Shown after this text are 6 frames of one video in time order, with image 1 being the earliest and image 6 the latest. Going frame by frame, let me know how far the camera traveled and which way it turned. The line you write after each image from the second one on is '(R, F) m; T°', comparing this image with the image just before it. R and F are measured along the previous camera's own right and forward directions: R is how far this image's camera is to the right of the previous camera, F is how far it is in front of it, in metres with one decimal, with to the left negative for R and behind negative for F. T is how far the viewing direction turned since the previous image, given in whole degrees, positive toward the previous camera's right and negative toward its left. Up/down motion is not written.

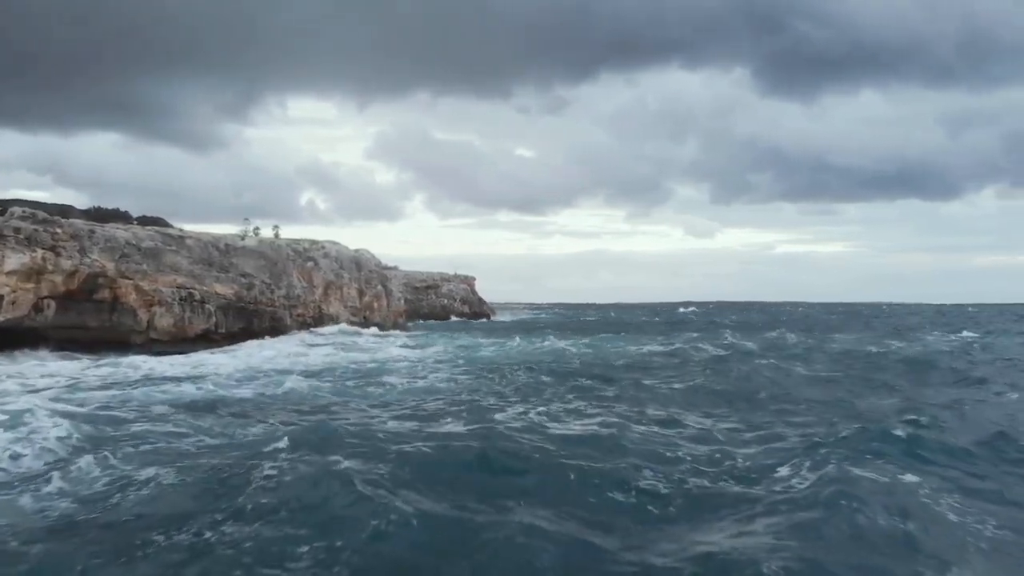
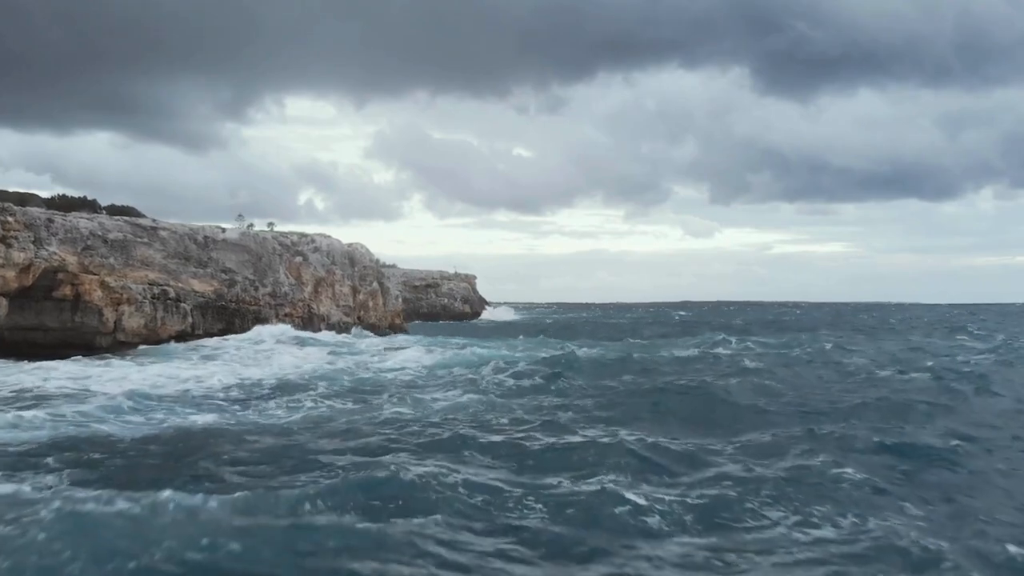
(-0.6, +3.4) m; 0°
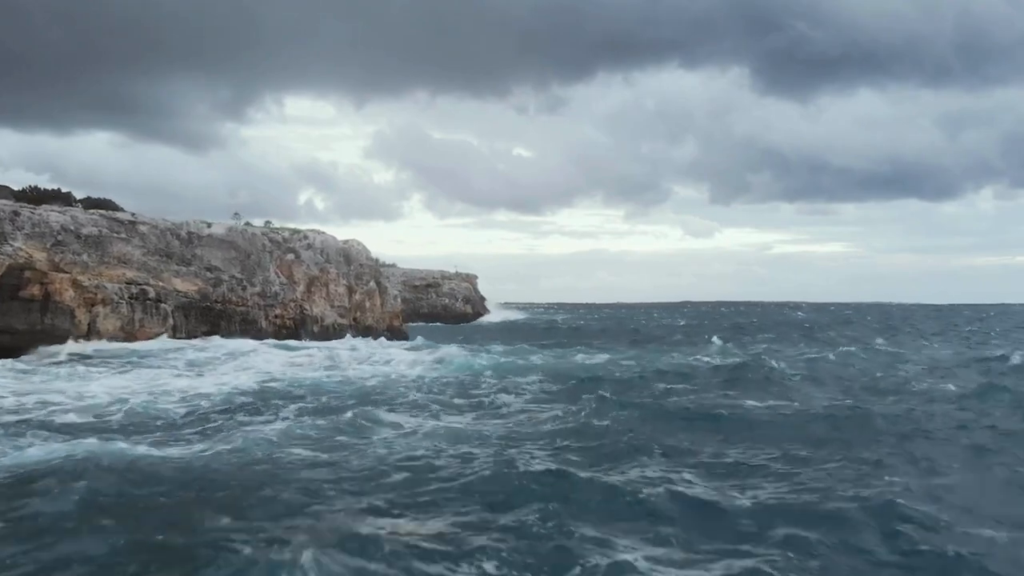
(-0.4, +2.4) m; 0°
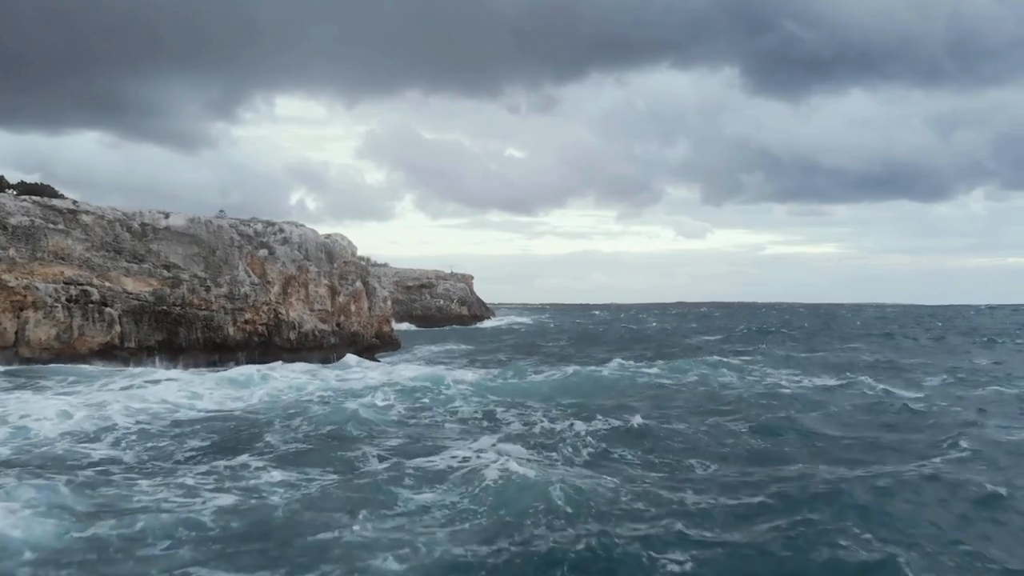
(-0.7, +4.3) m; +1°
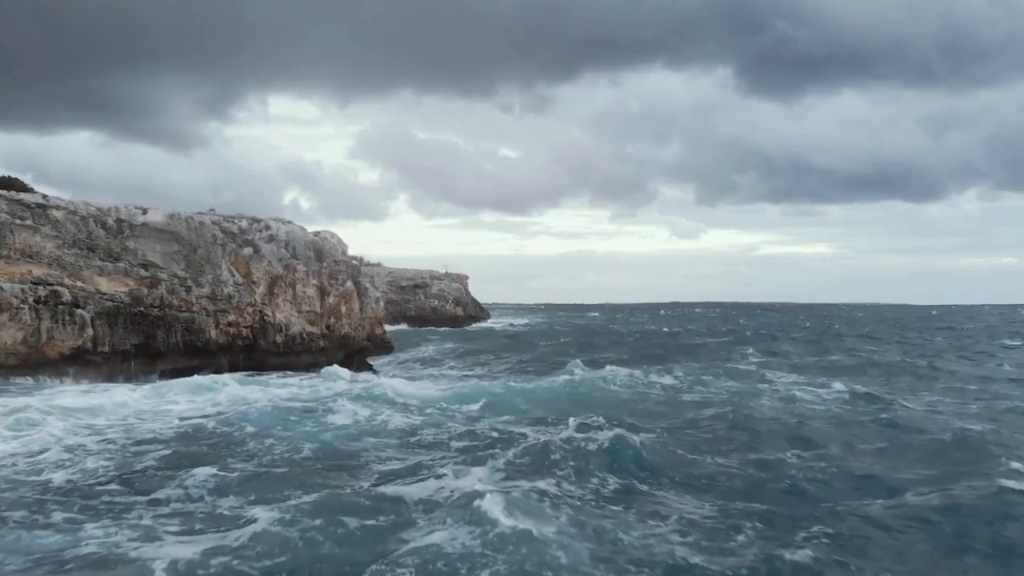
(-0.2, +1.5) m; +1°
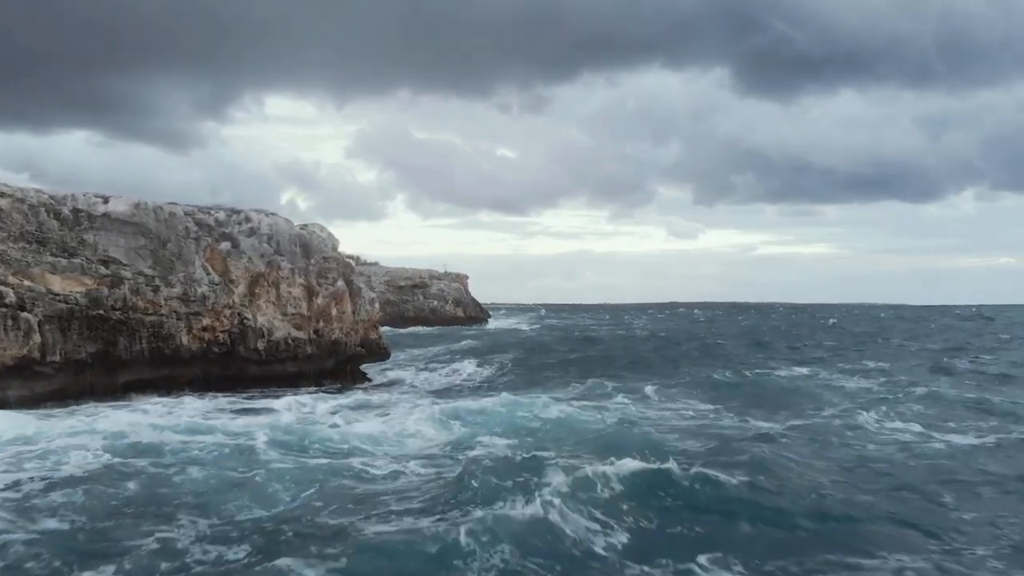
(-0.5, +3.1) m; 0°
